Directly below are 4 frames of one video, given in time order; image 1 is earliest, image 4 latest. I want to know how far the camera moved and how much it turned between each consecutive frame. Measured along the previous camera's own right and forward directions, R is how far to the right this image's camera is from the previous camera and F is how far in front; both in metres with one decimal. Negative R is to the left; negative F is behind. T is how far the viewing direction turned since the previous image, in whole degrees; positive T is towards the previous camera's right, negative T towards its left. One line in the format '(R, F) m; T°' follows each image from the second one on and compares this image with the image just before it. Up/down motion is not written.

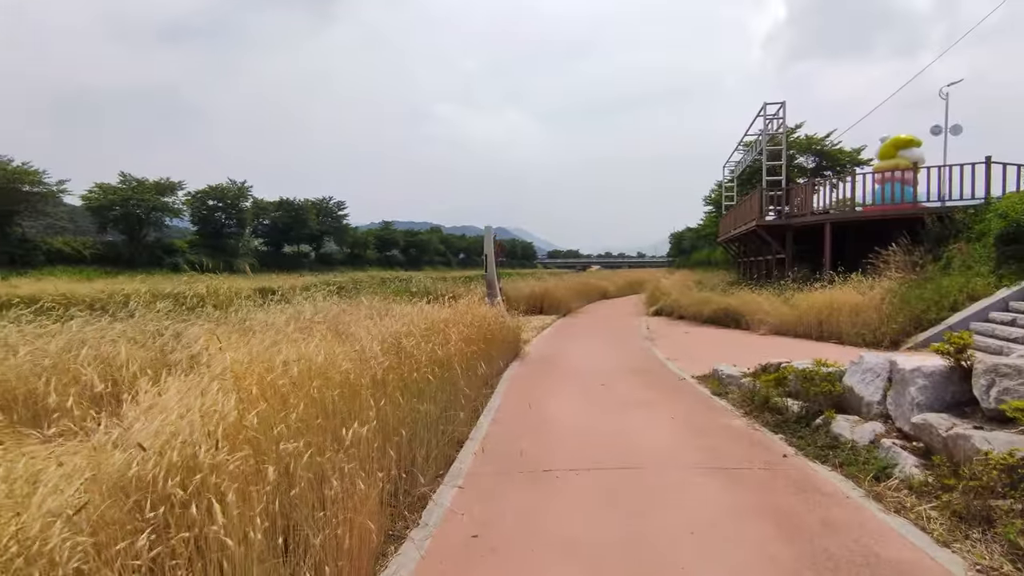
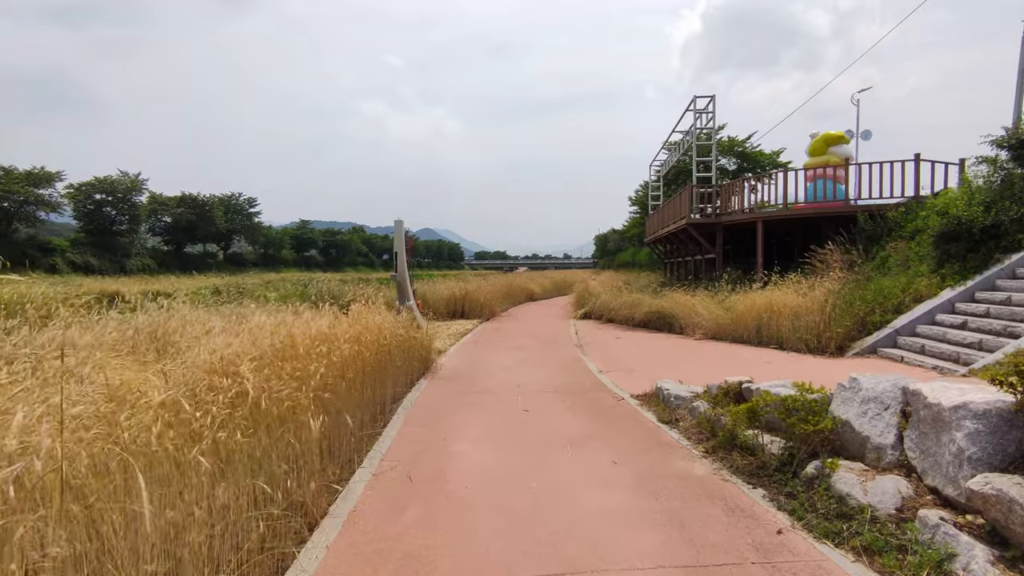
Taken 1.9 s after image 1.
(+0.3, +1.5) m; +7°
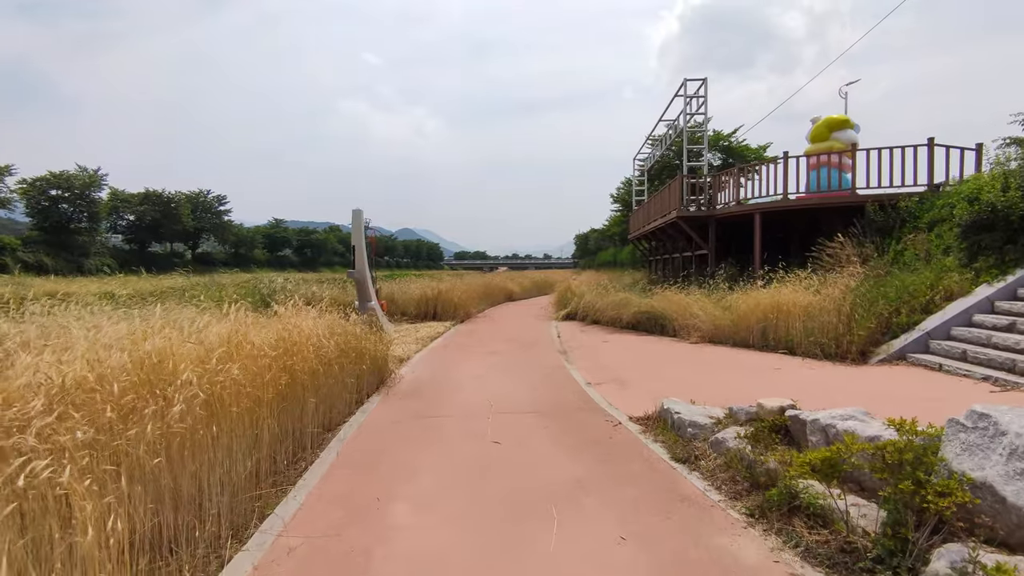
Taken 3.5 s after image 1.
(+0.1, +1.4) m; +2°
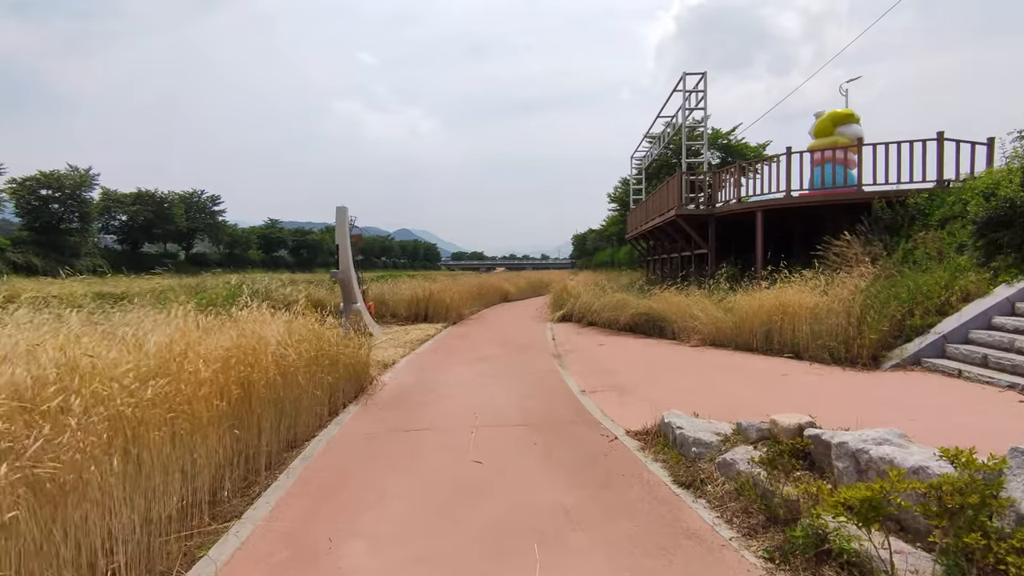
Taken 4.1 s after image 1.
(+0.1, +0.5) m; 0°
